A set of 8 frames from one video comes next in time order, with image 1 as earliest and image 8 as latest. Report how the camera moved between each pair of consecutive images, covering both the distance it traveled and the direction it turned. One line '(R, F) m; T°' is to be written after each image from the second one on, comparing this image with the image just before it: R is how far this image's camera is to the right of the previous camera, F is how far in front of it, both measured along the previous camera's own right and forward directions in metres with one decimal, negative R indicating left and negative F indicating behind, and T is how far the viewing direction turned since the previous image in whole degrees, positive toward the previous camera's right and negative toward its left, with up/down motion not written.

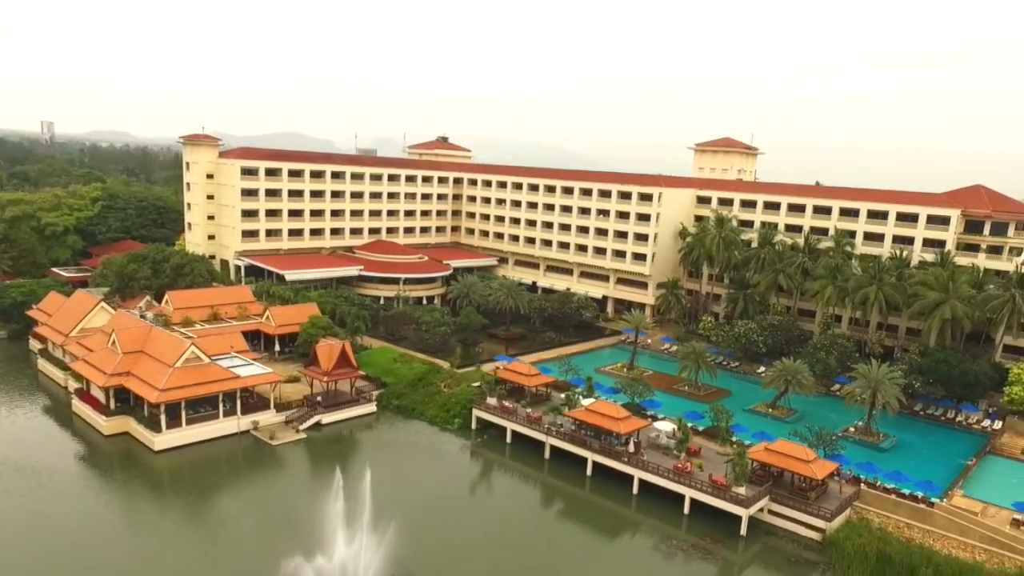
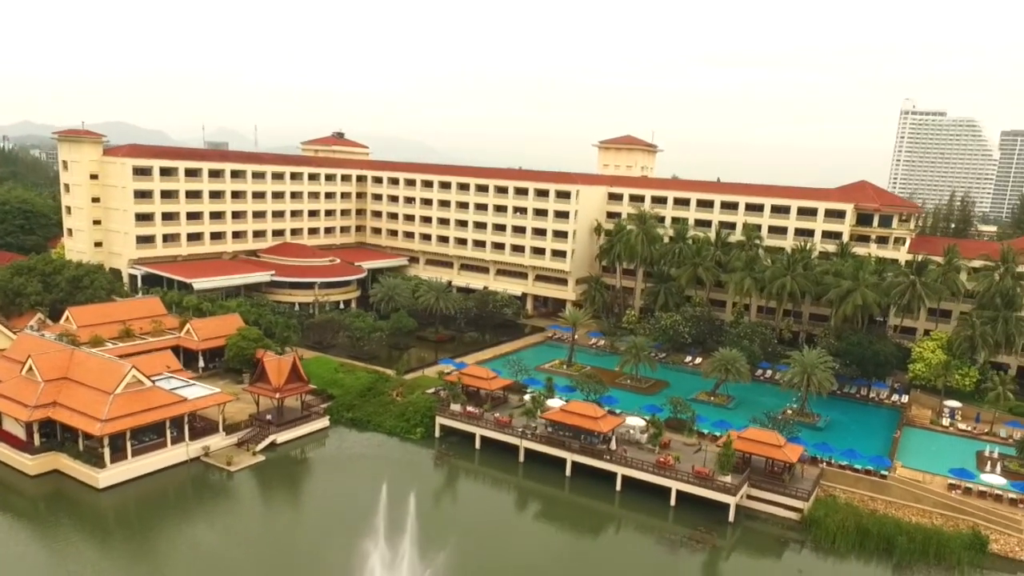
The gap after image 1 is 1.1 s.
(-5.0, +0.9) m; +11°
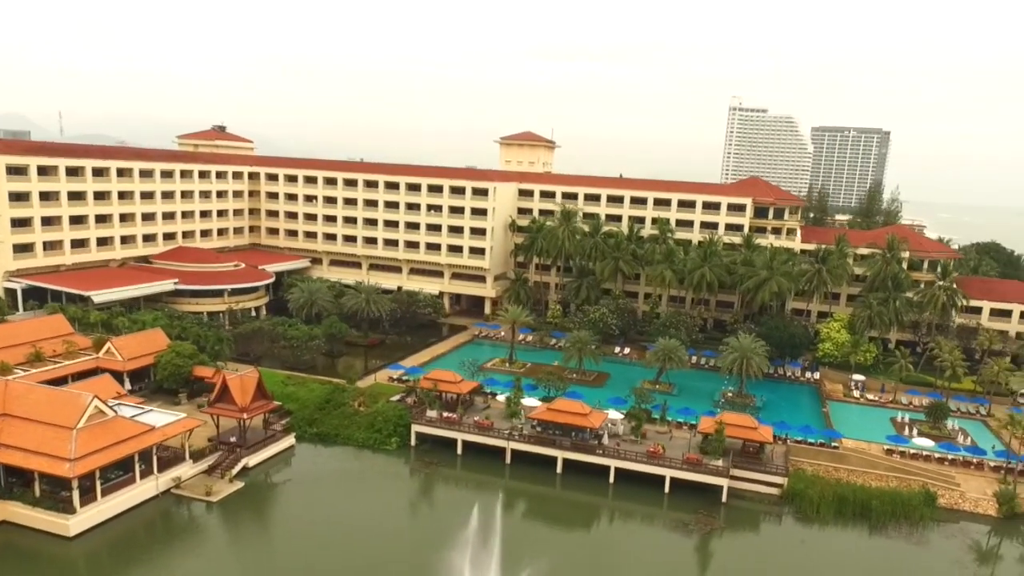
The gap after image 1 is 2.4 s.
(-6.5, +0.7) m; +12°
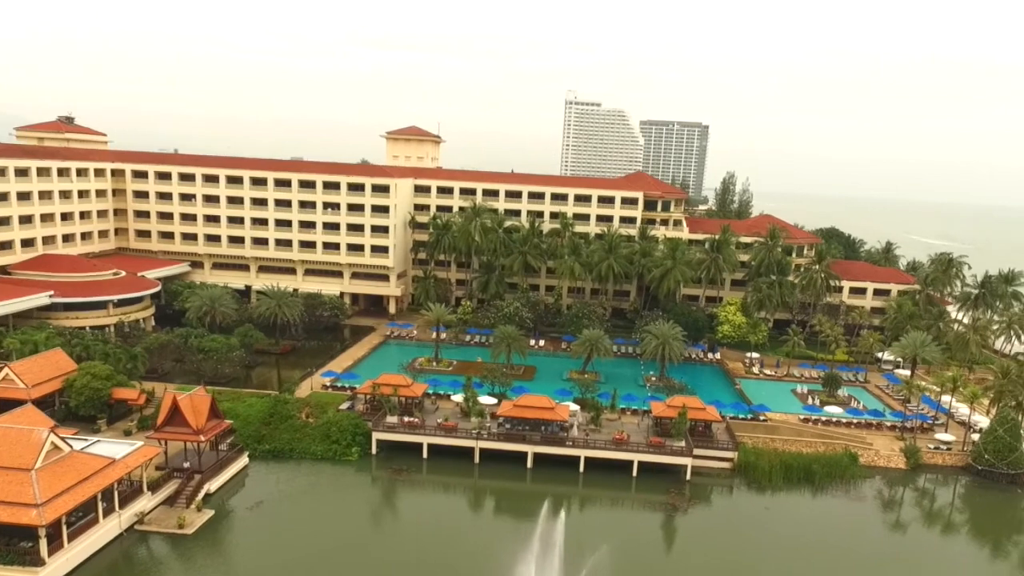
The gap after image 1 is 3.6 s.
(-6.1, +0.3) m; +13°
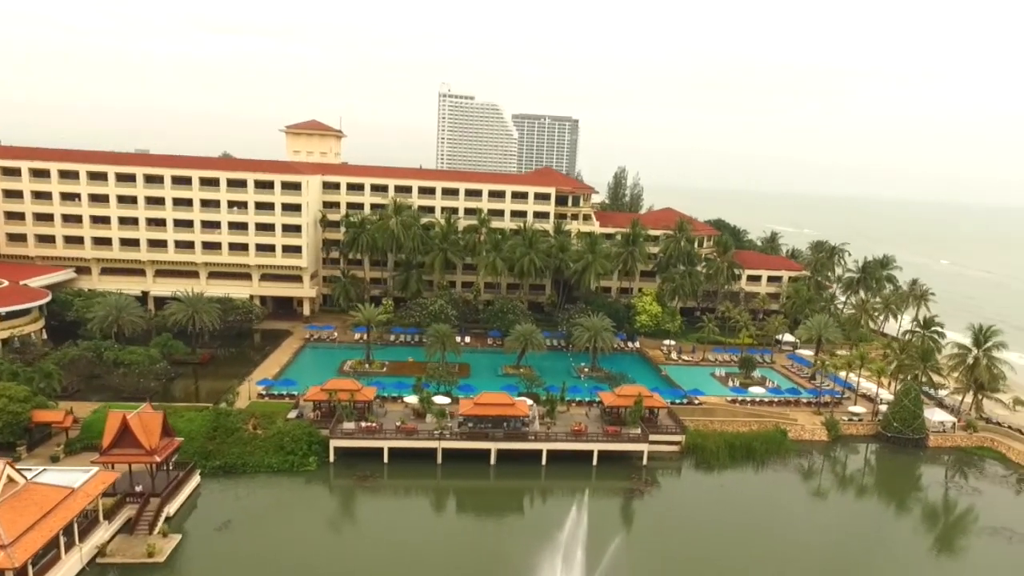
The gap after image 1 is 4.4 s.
(-4.3, +0.1) m; +10°
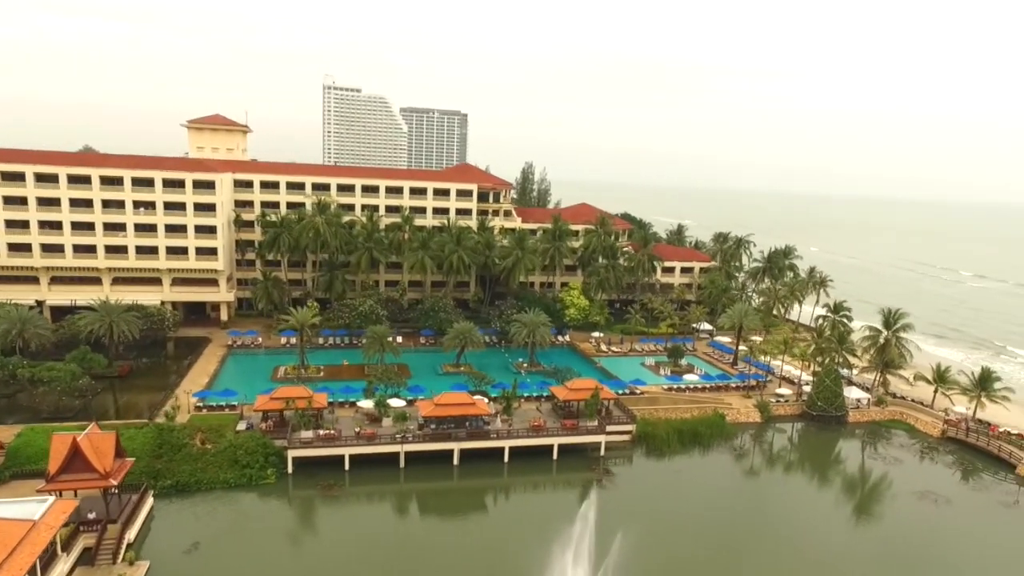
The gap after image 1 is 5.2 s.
(-3.6, +0.1) m; +9°
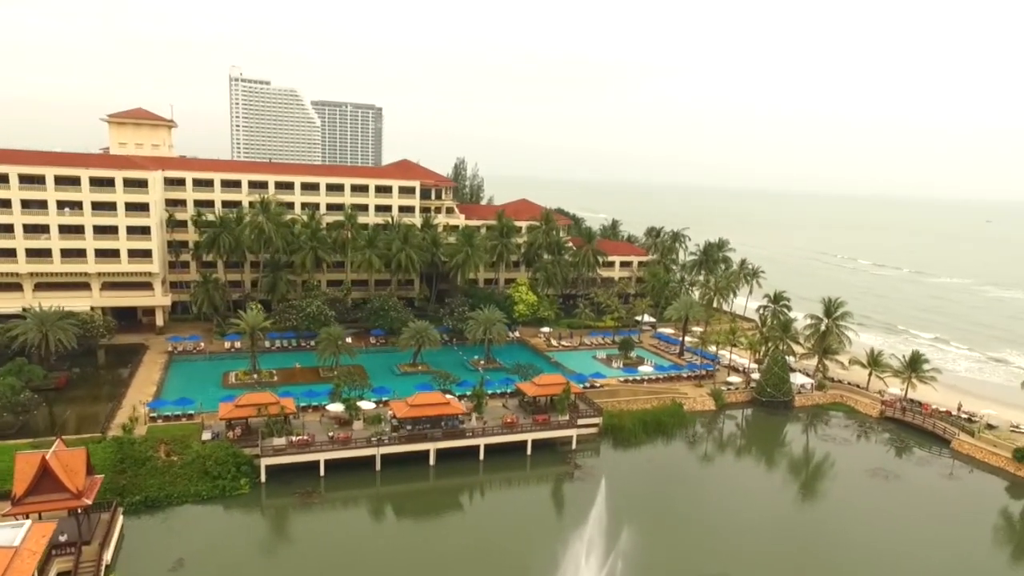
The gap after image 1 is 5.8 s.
(-2.9, 0.0) m; +7°
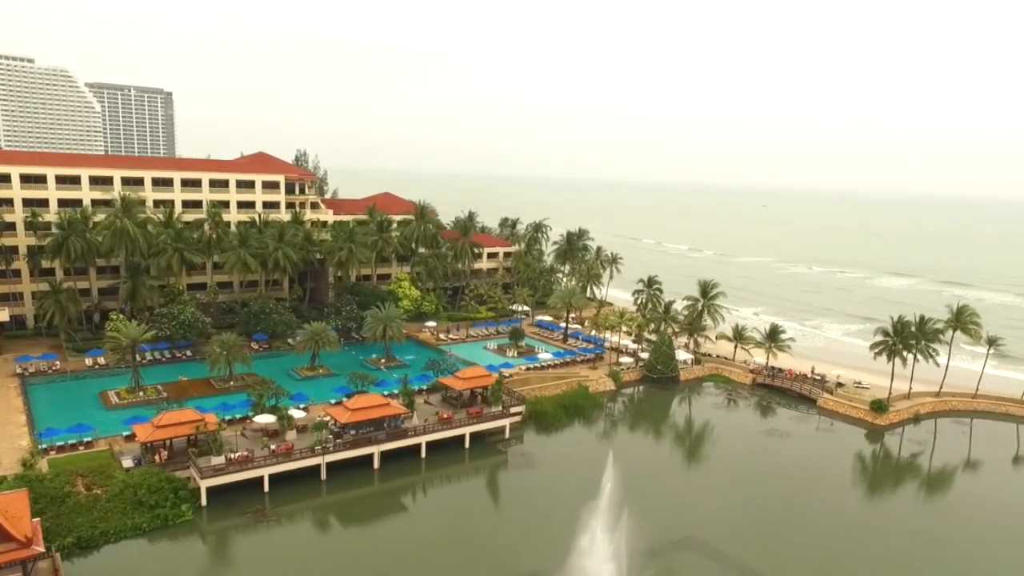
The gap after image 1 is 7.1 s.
(-6.5, +0.2) m; +15°
